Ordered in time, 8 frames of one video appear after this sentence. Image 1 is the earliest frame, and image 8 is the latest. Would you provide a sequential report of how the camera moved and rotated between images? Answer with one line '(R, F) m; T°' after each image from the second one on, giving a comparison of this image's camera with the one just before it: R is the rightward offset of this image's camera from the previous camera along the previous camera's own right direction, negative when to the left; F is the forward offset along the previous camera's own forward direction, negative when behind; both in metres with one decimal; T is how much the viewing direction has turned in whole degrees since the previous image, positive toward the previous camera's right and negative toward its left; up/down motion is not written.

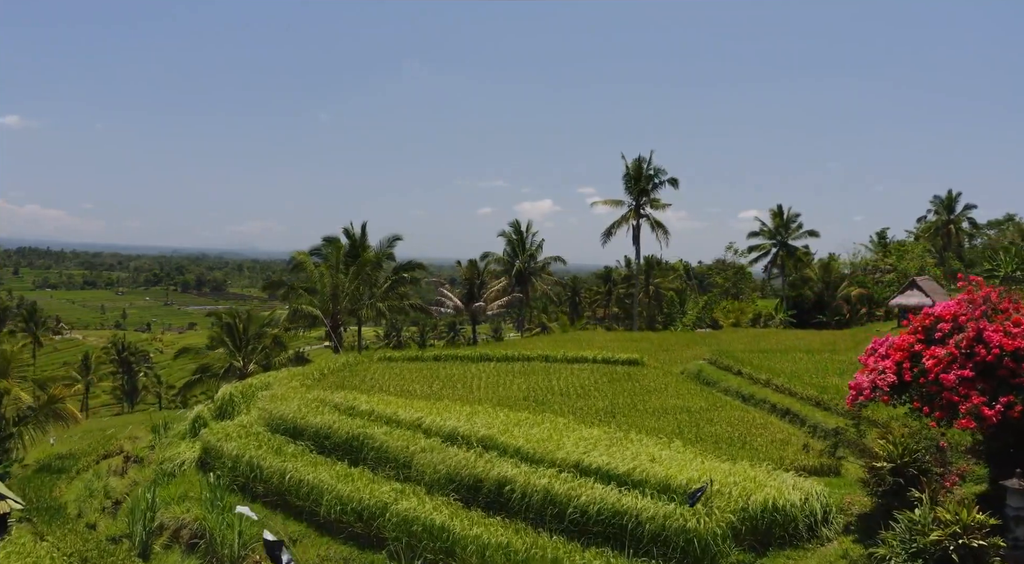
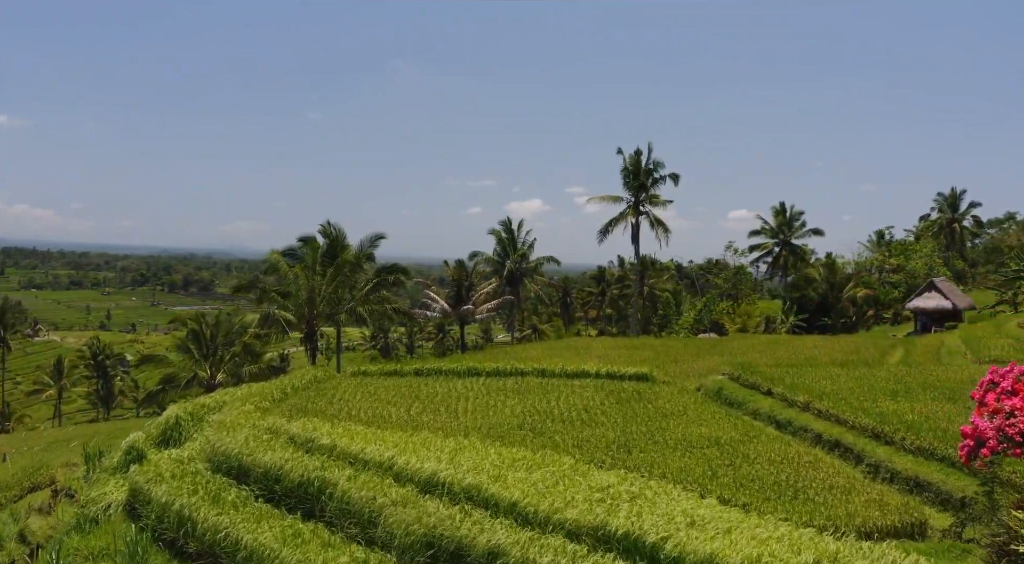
(0.0, +3.0) m; +1°
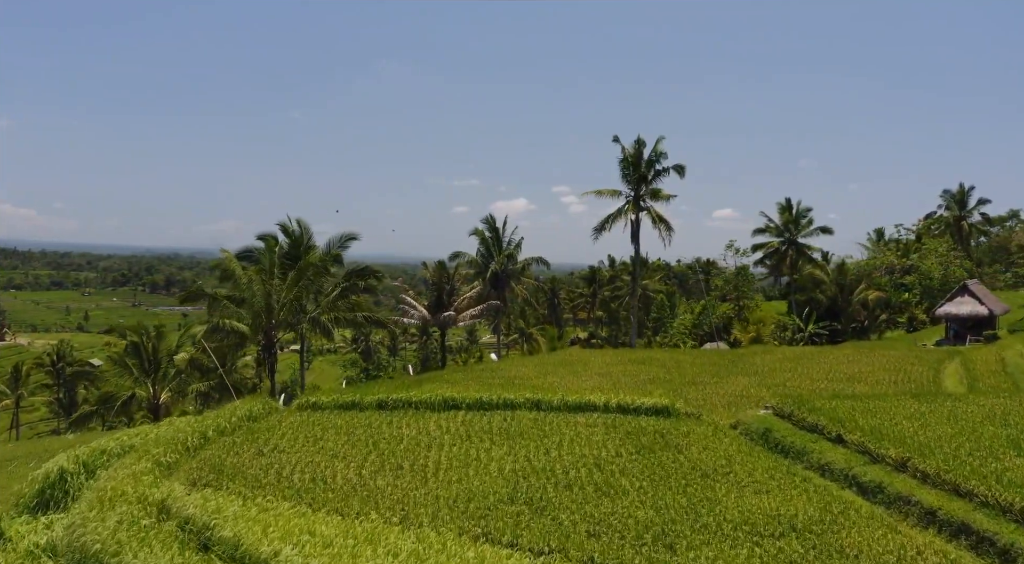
(0.0, +4.4) m; +1°
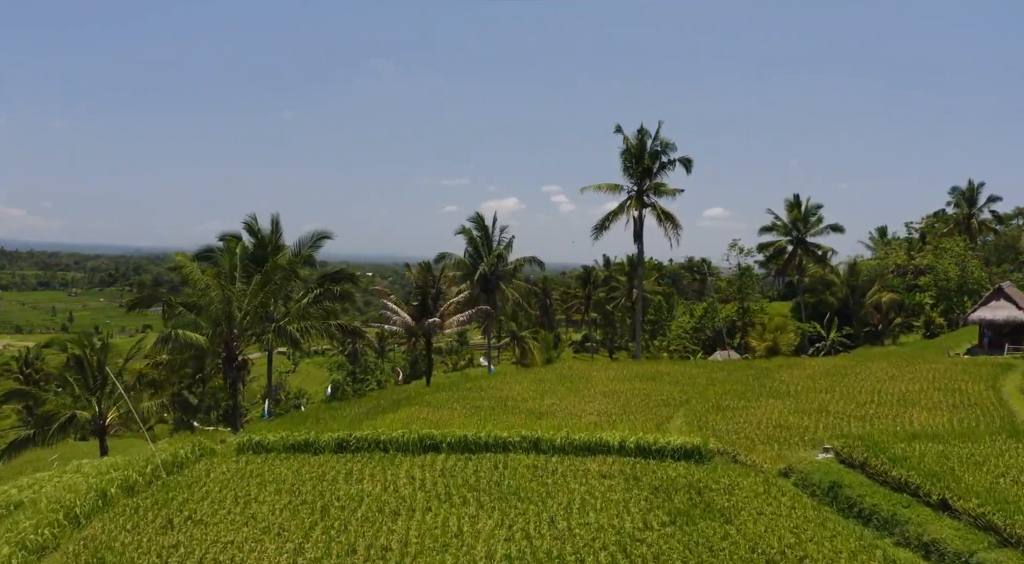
(0.0, +3.4) m; +1°
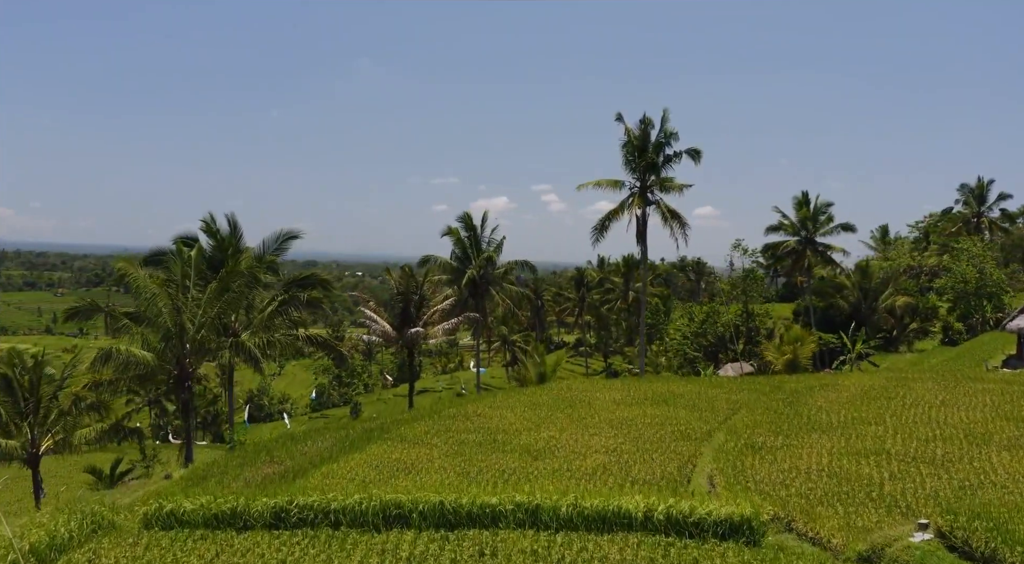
(0.0, +3.3) m; +1°
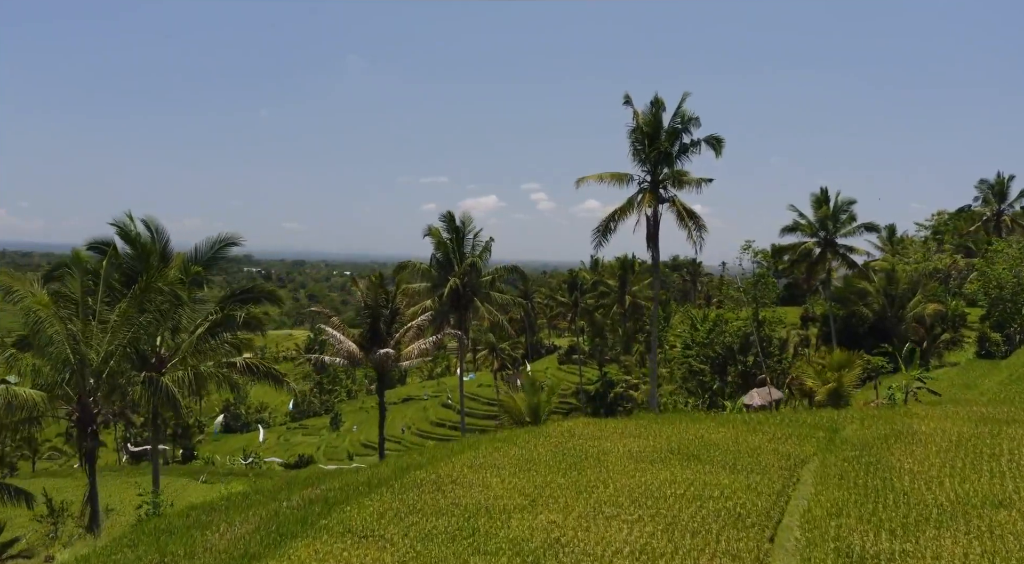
(0.0, +5.0) m; +1°
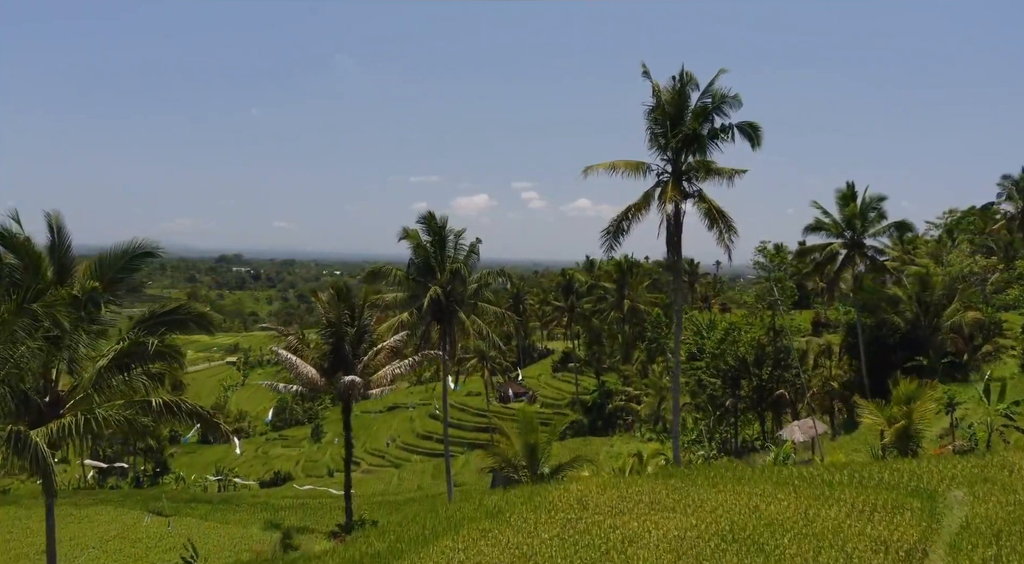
(0.0, +4.7) m; +1°
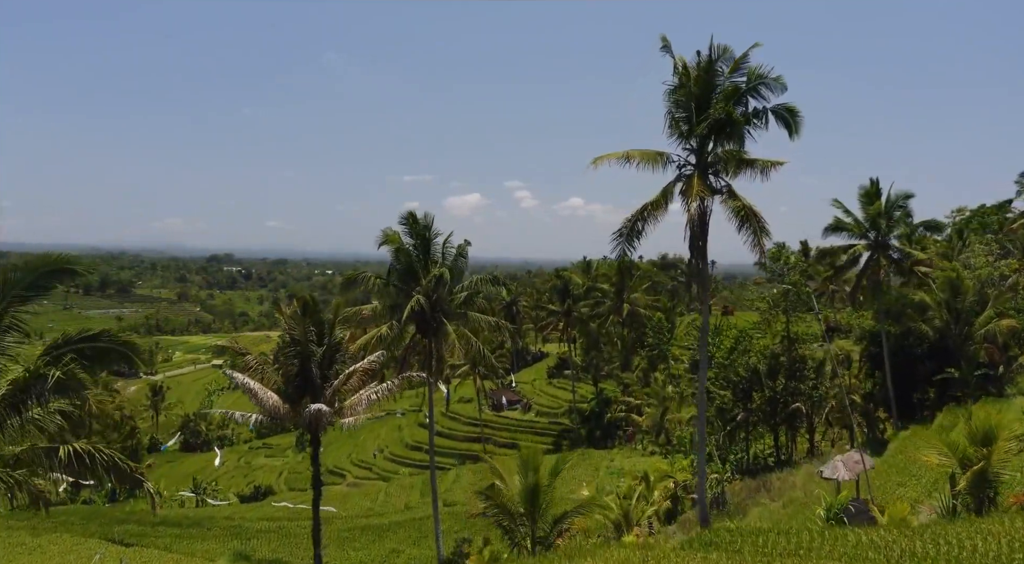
(-0.1, +3.4) m; 0°
